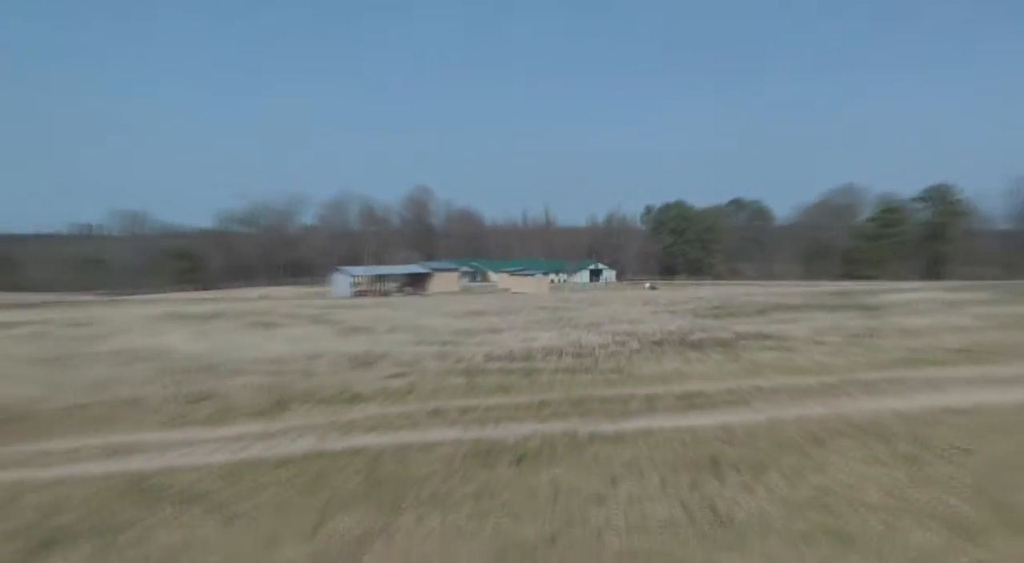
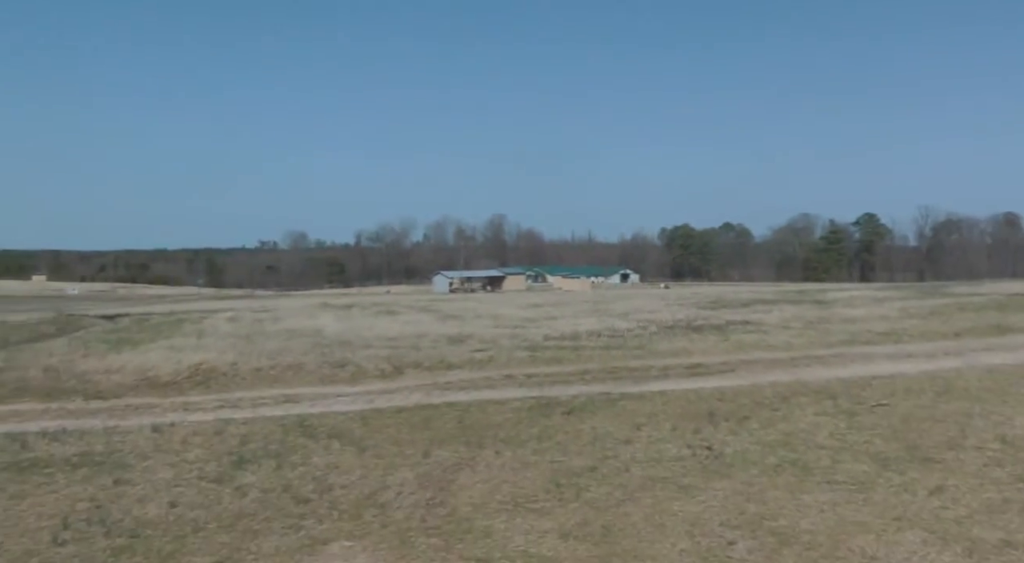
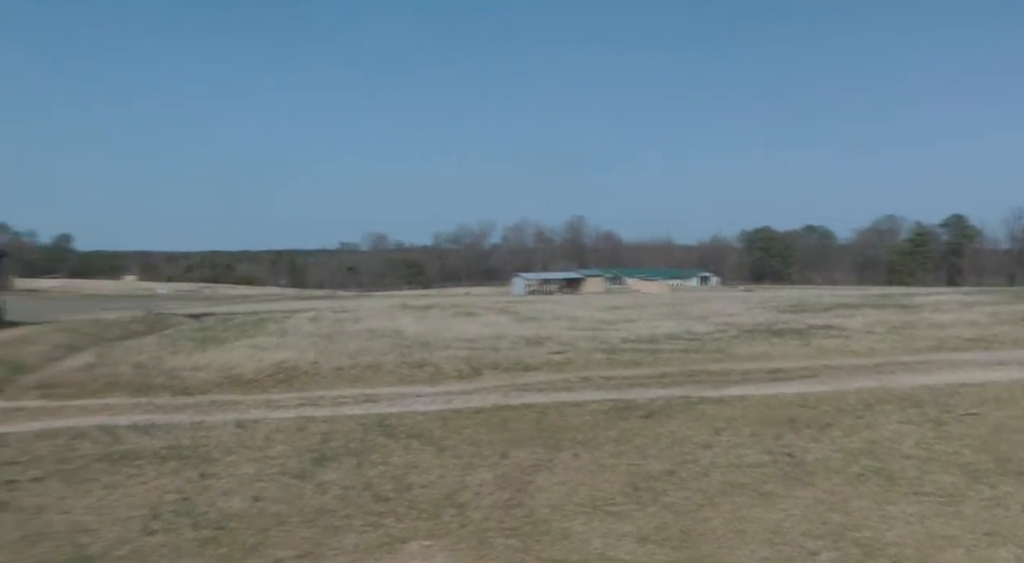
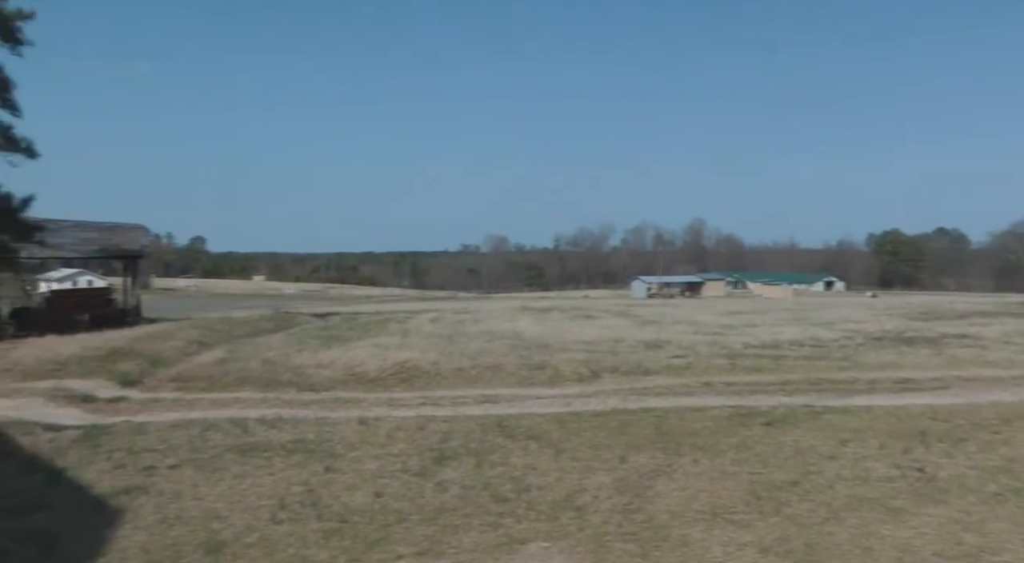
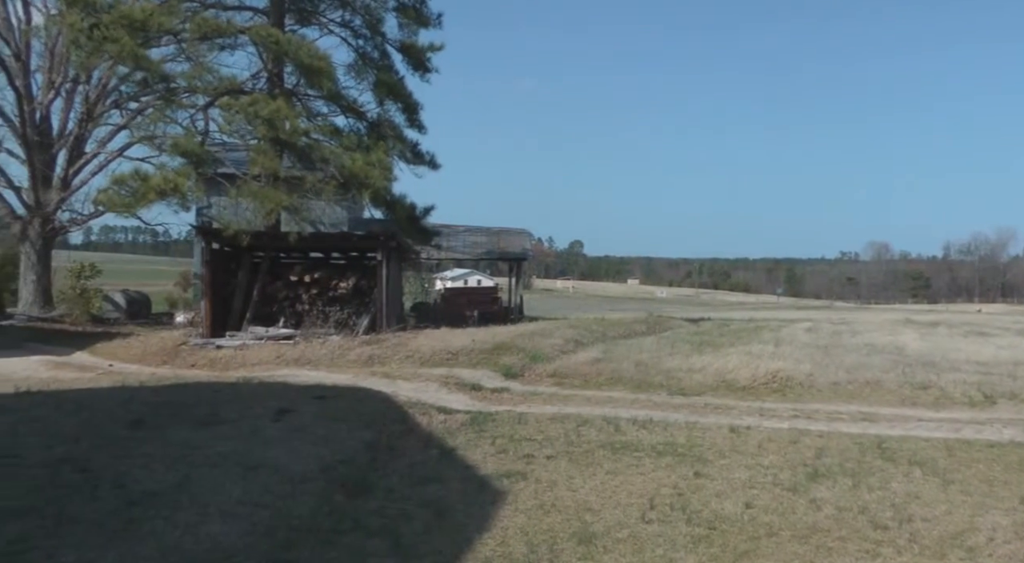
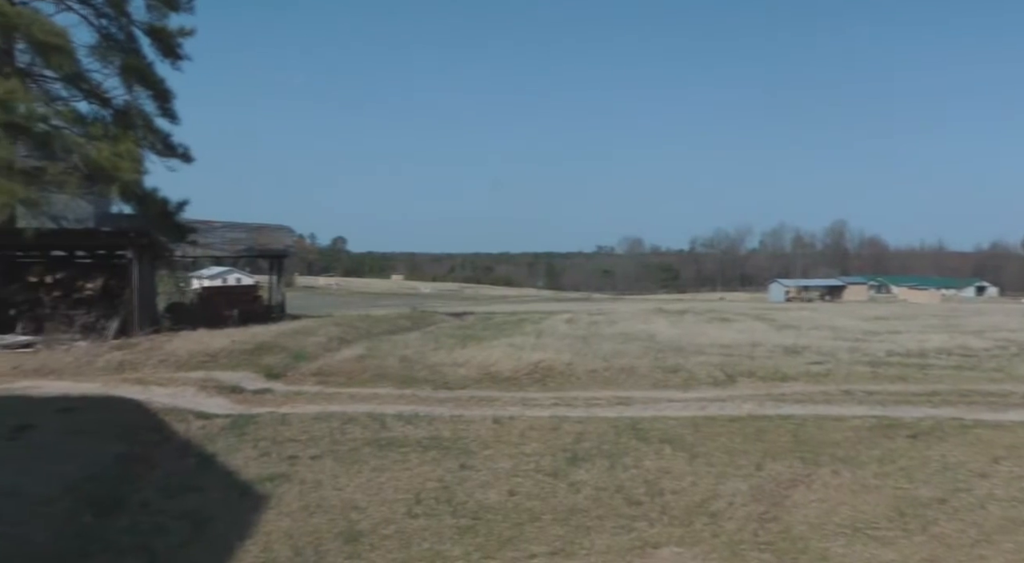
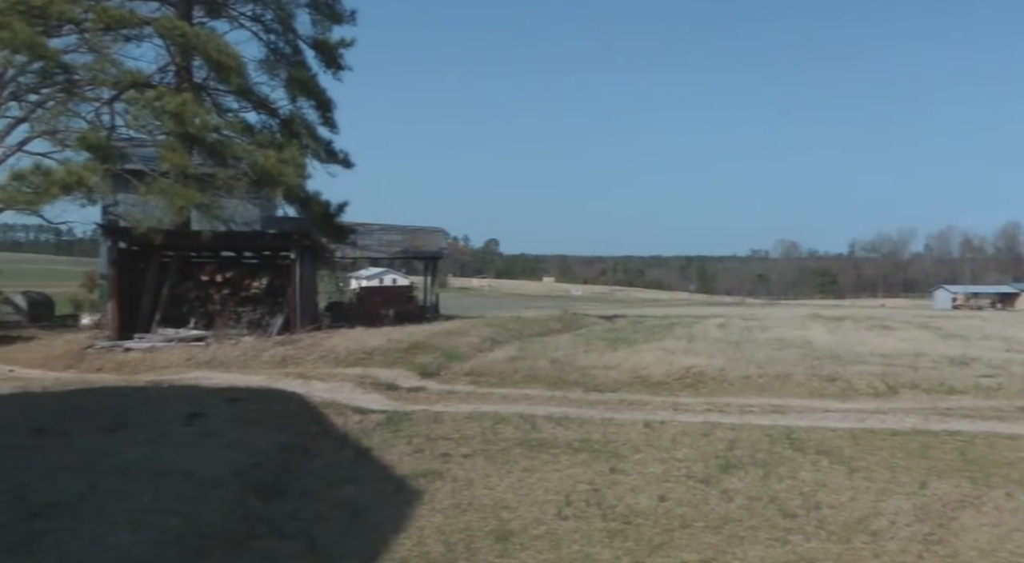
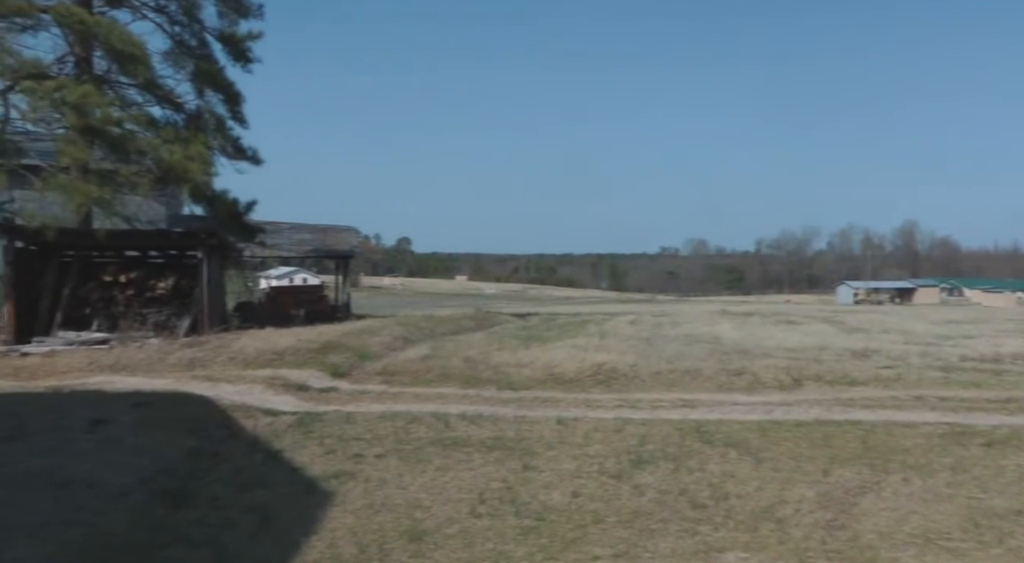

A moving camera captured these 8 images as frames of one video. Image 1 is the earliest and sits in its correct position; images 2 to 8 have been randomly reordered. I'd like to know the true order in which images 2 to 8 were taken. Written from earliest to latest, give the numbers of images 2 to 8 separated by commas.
2, 3, 4, 6, 8, 7, 5
